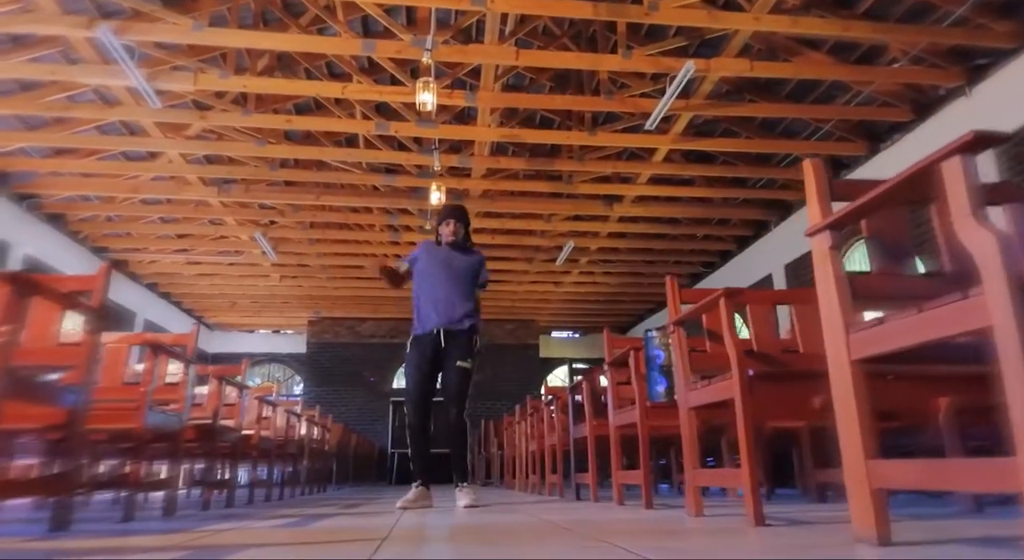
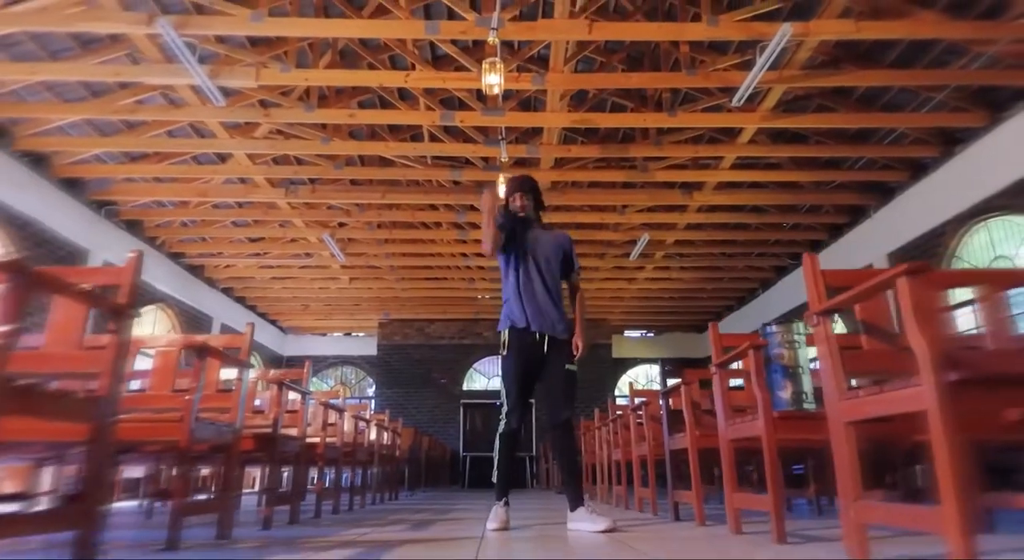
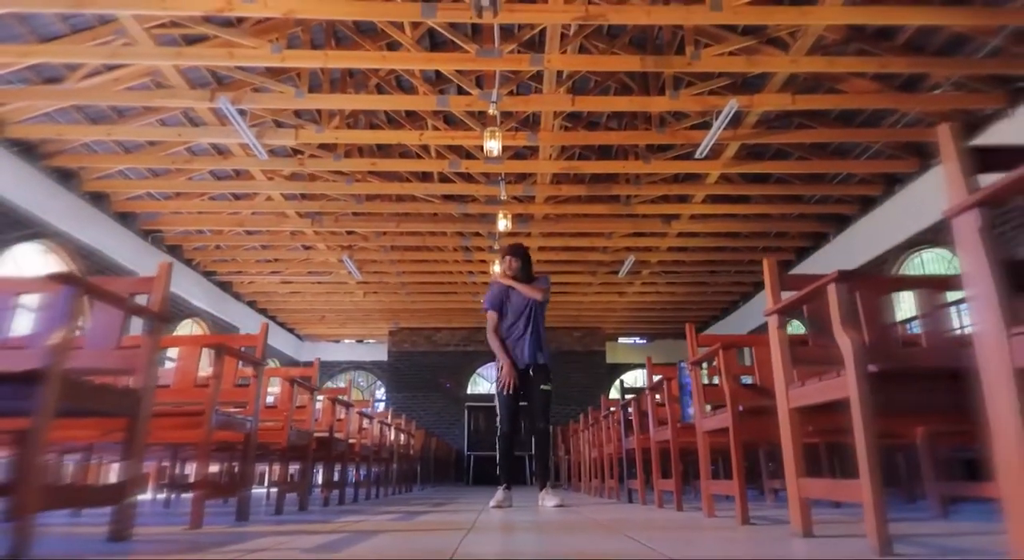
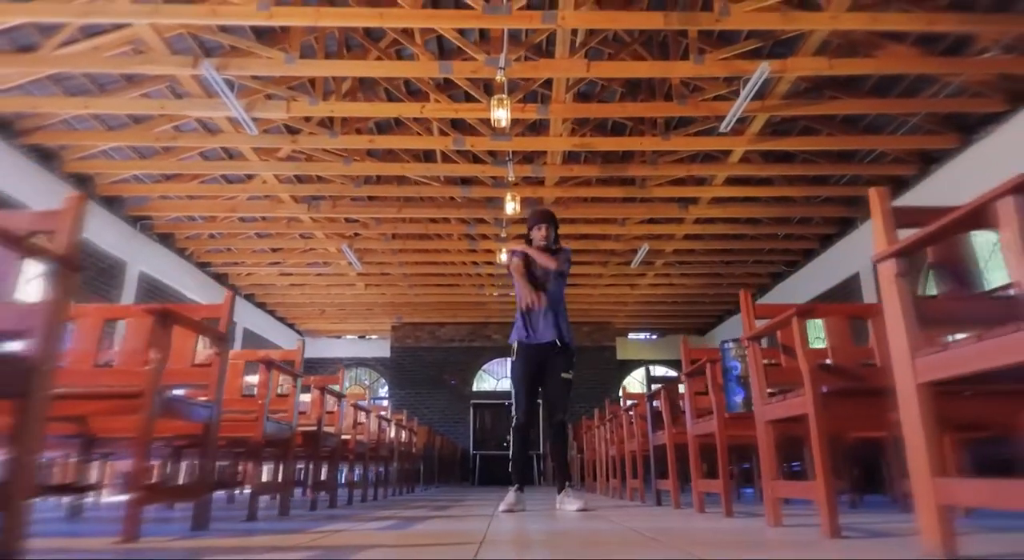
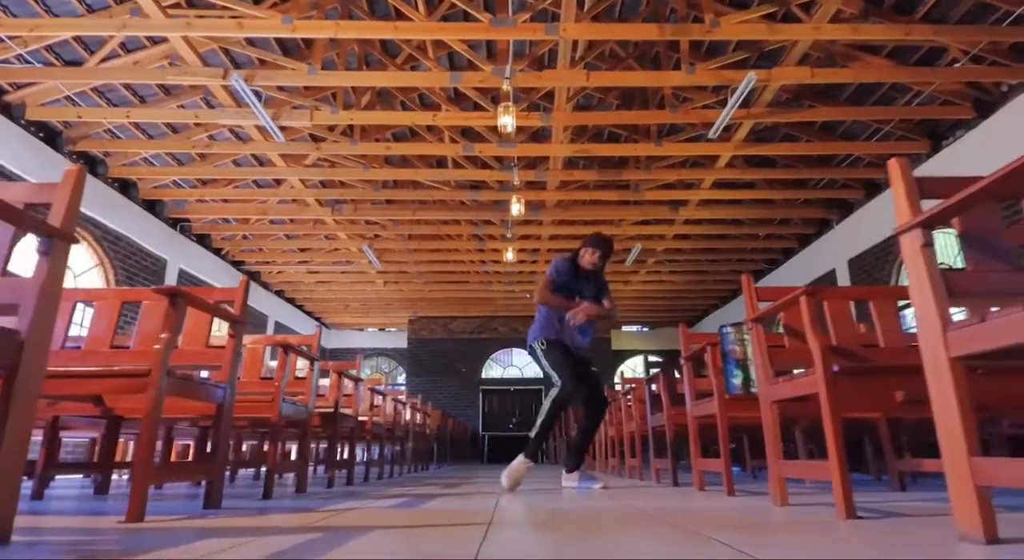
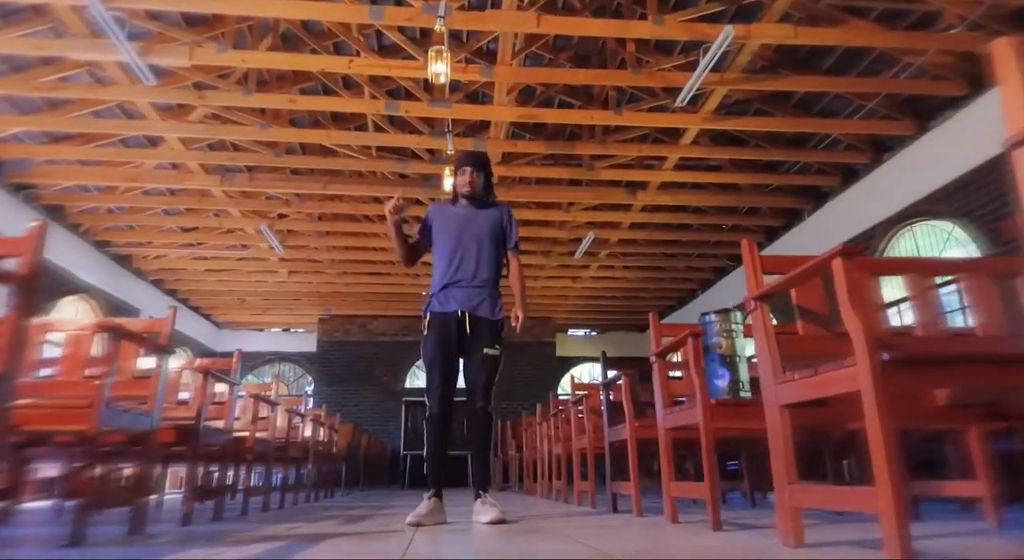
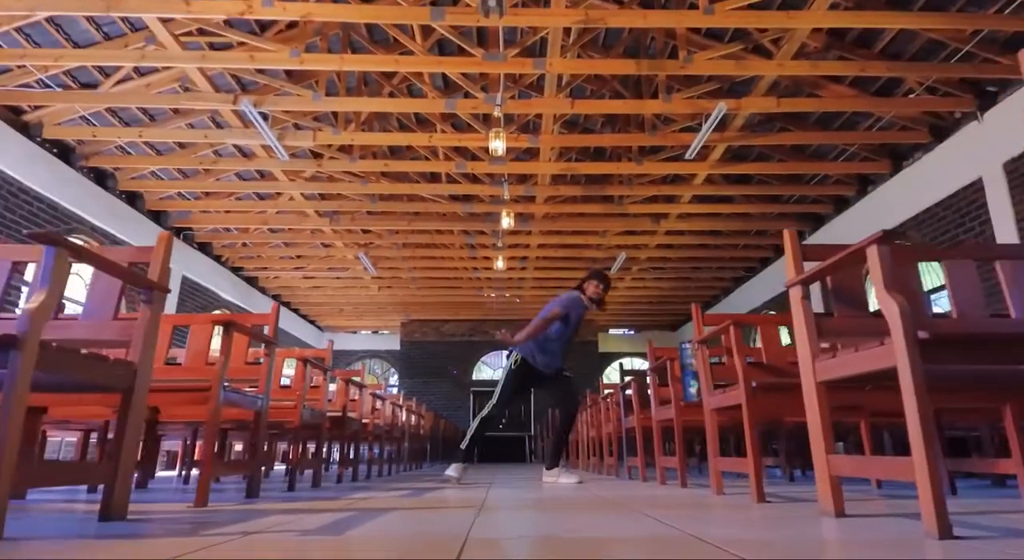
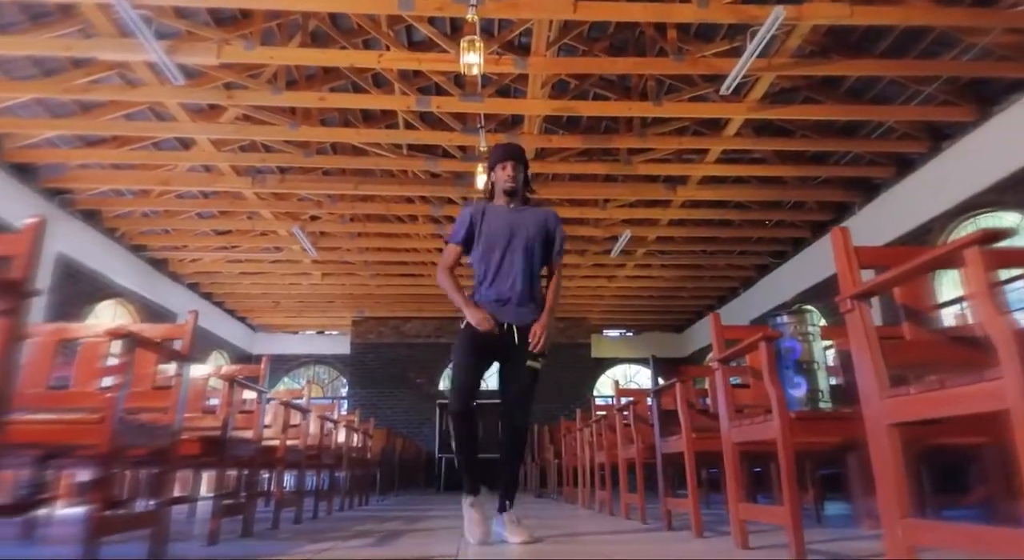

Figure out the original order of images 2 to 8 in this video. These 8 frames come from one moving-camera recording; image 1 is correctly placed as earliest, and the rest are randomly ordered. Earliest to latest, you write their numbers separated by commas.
6, 8, 2, 4, 3, 7, 5
